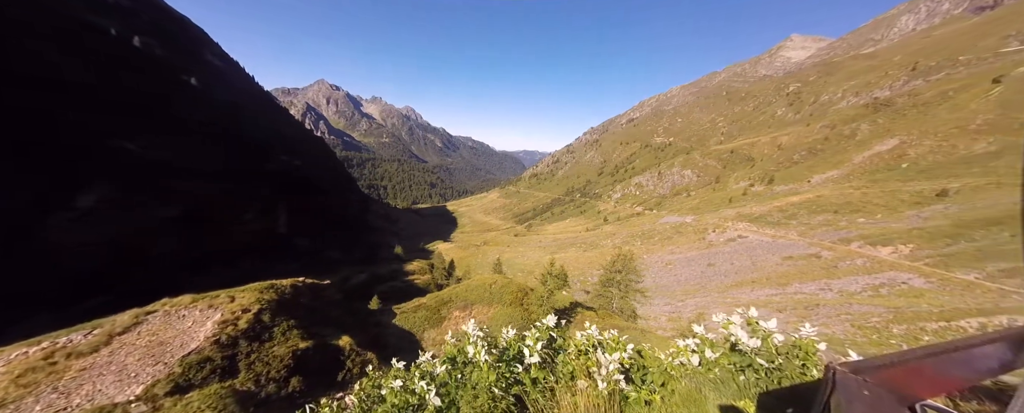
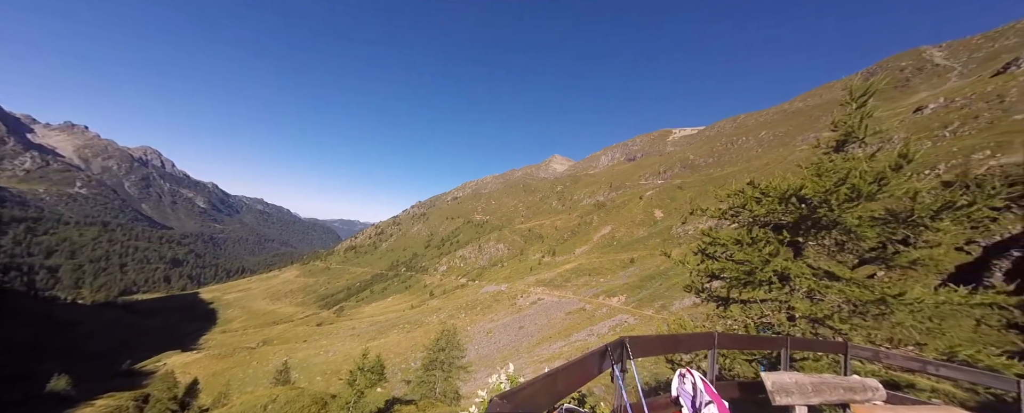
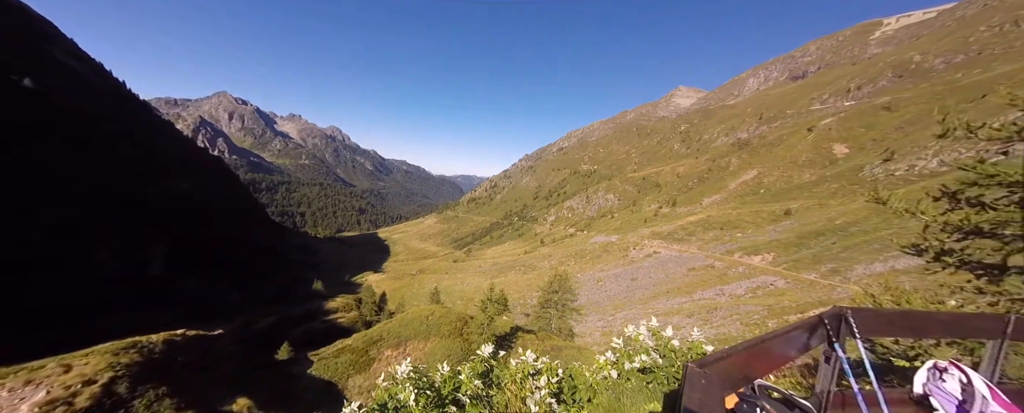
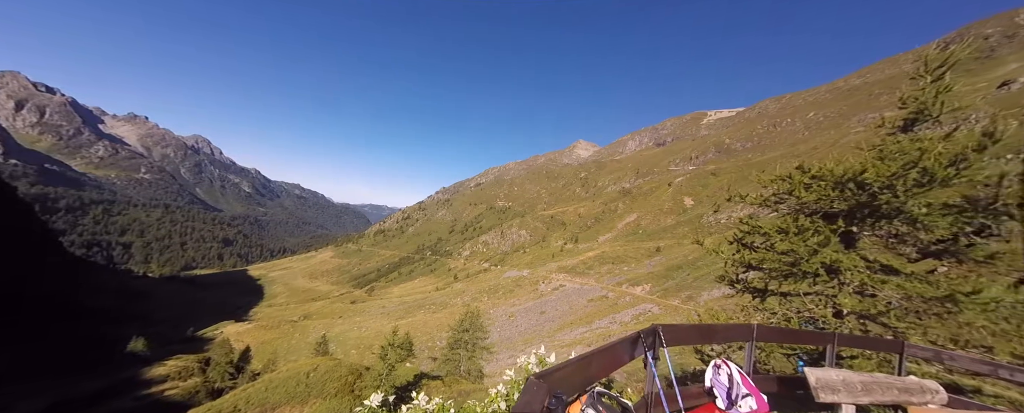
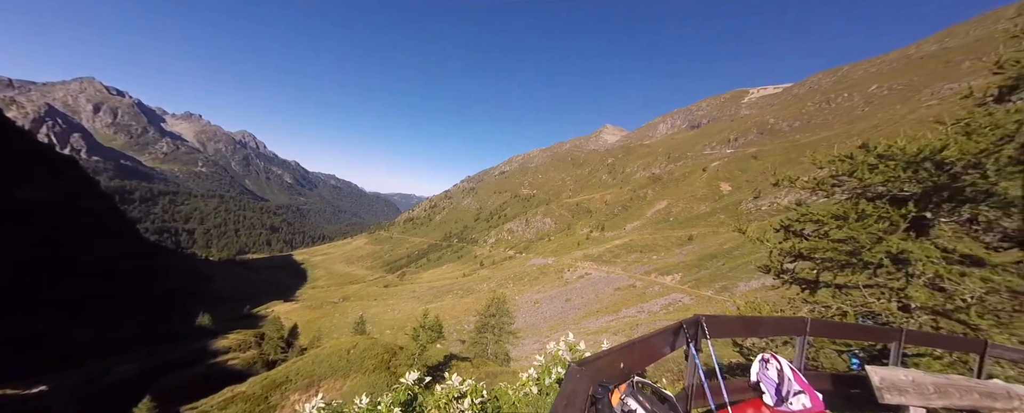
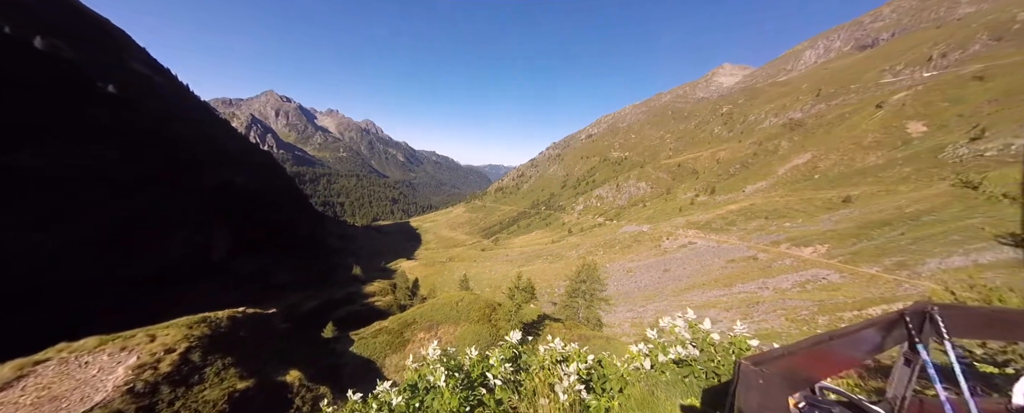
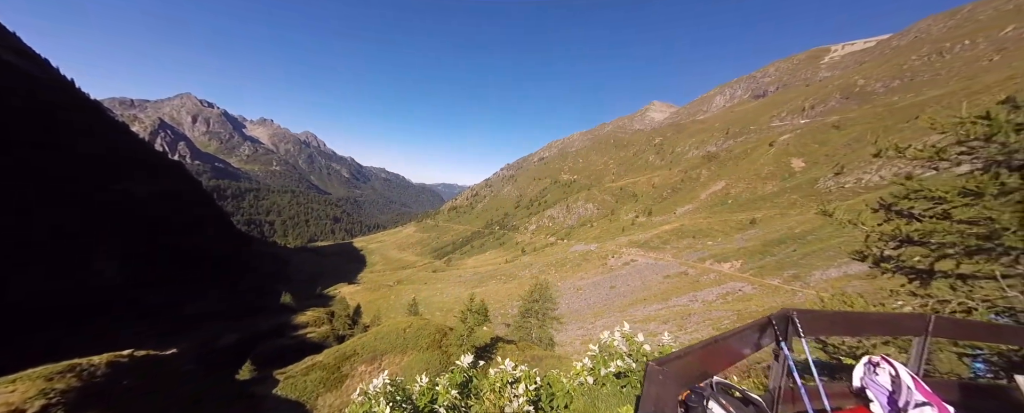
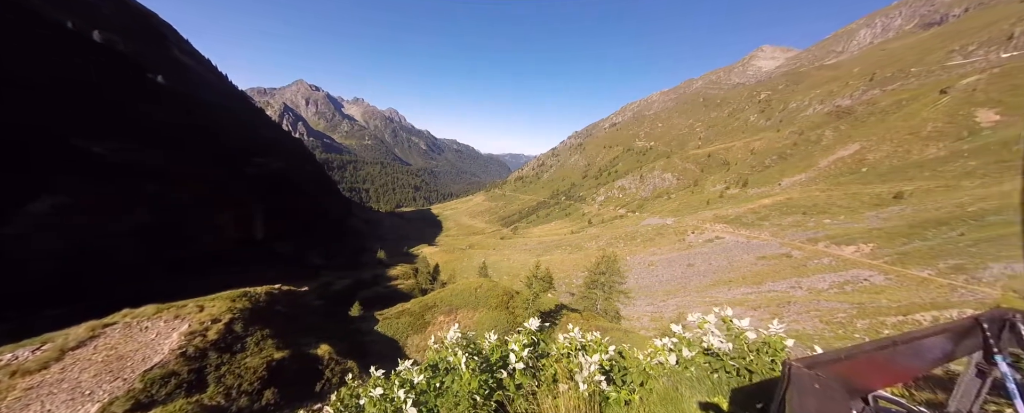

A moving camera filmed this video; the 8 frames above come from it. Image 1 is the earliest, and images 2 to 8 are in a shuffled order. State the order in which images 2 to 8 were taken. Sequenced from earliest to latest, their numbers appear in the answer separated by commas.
8, 6, 3, 7, 5, 4, 2
